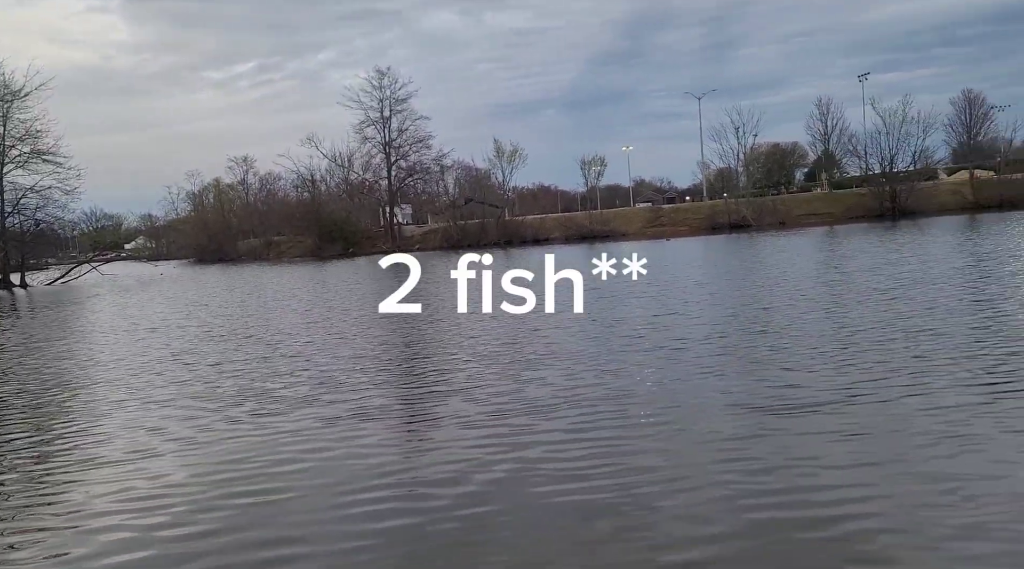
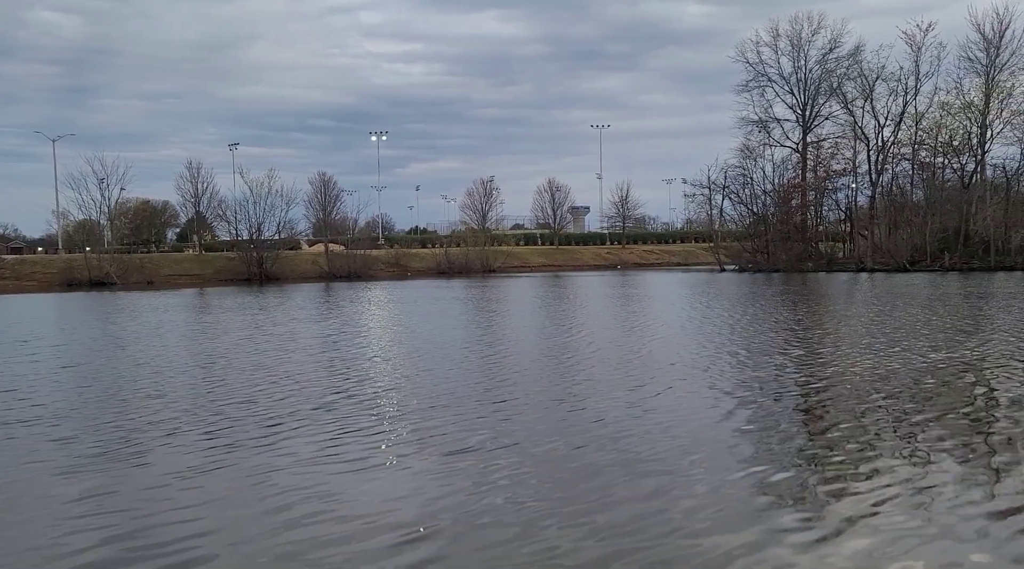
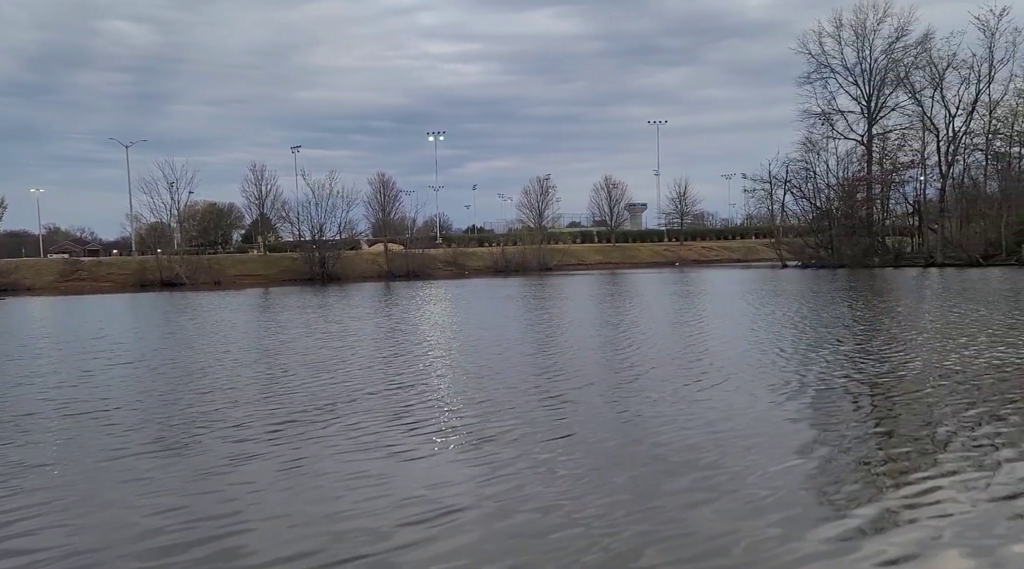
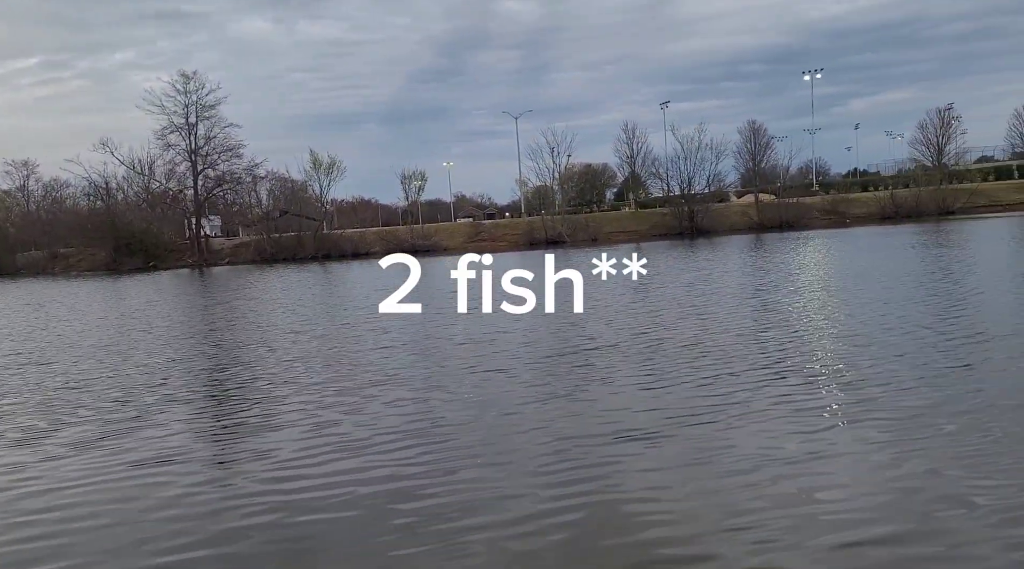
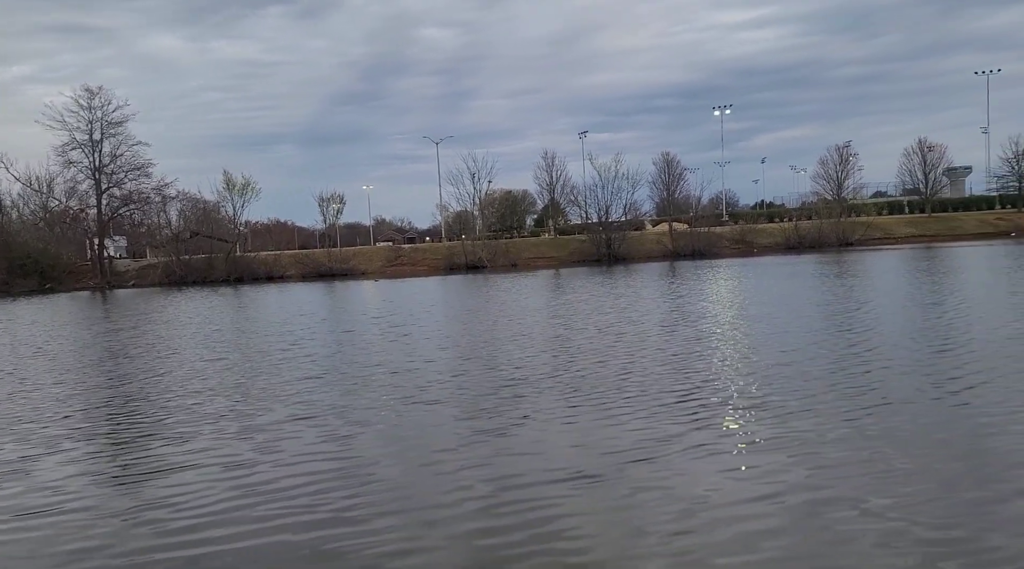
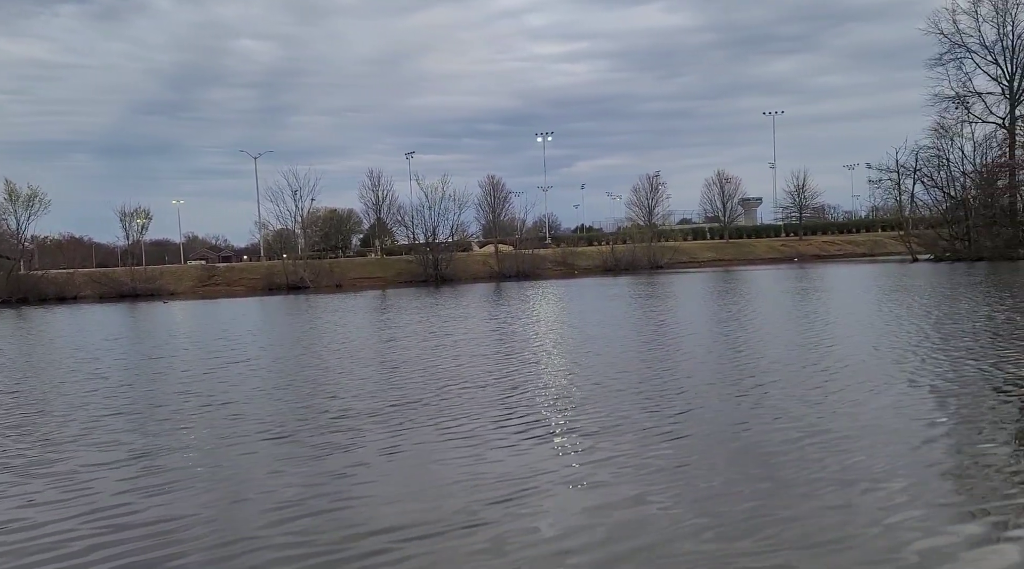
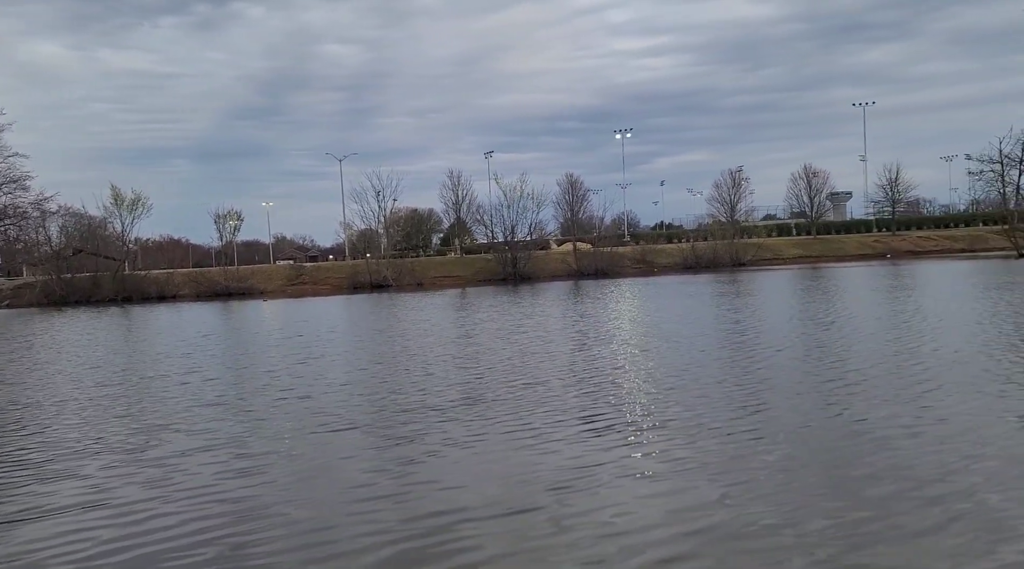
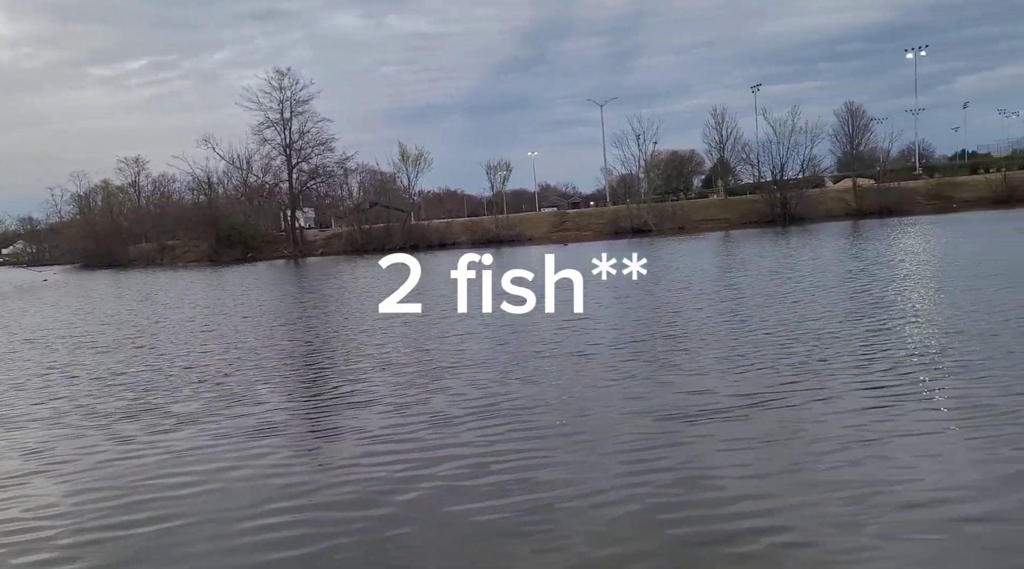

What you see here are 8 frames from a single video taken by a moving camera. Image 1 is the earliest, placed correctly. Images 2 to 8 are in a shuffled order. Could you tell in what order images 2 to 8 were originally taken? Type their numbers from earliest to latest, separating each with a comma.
8, 4, 5, 7, 6, 3, 2
